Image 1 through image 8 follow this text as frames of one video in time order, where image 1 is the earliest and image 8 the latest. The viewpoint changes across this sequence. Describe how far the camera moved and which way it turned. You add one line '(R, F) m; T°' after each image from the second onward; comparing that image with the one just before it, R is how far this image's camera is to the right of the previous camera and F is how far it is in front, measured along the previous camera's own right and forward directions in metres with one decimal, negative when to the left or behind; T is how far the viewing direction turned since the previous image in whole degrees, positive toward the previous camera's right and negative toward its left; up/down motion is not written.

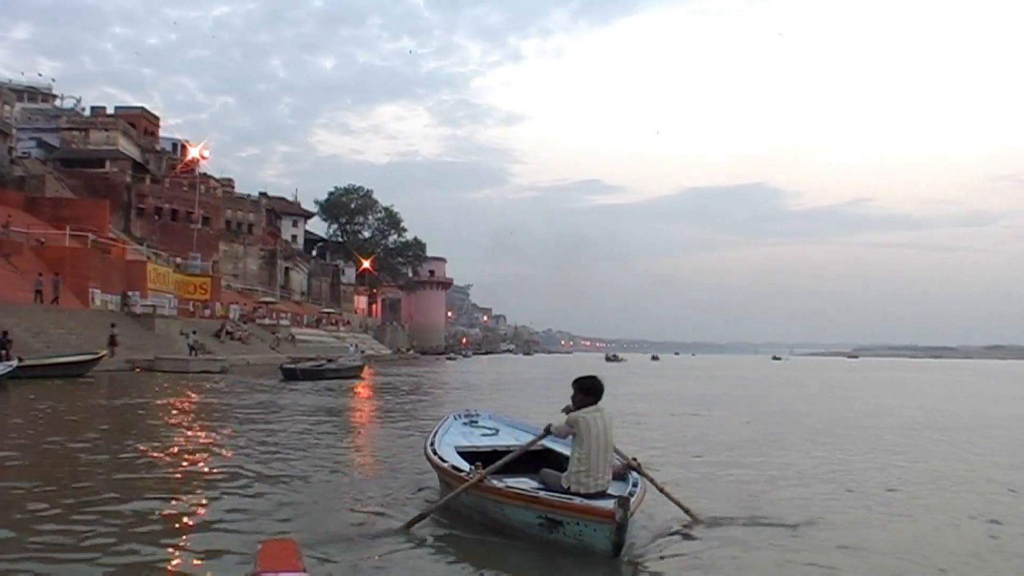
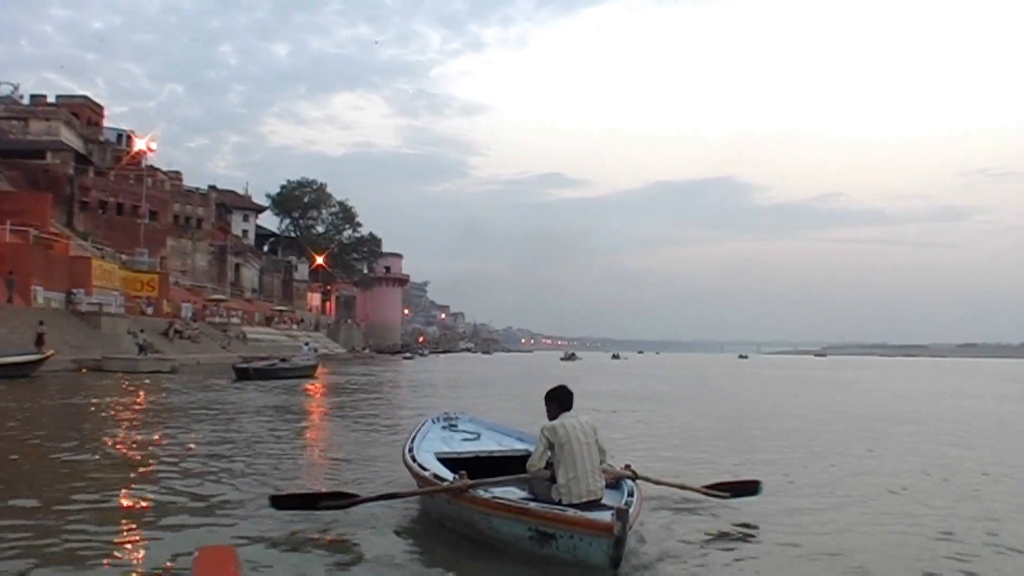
(+1.3, +0.6) m; -4°
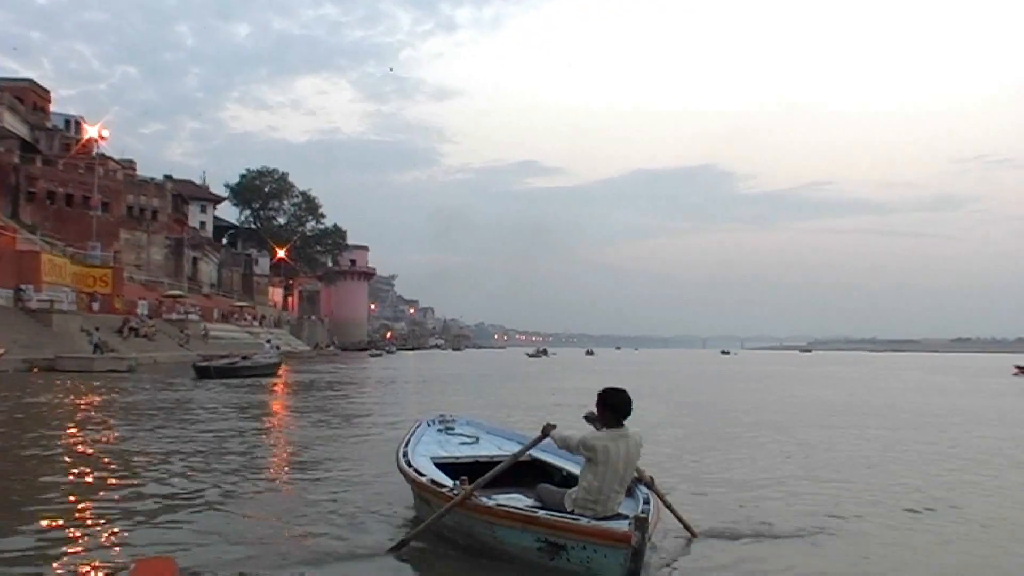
(+0.2, +0.5) m; +1°
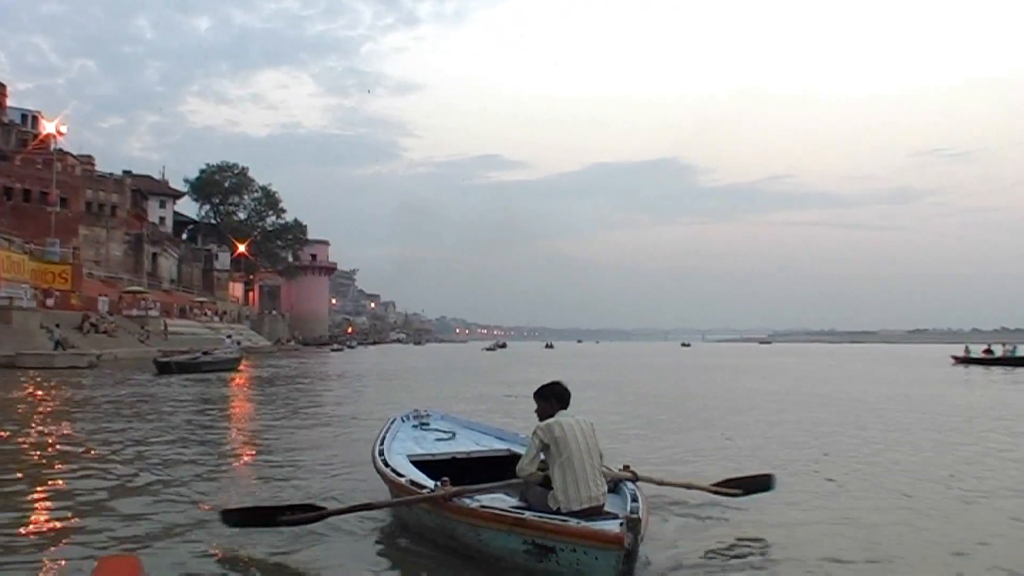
(+0.3, 0.0) m; +1°
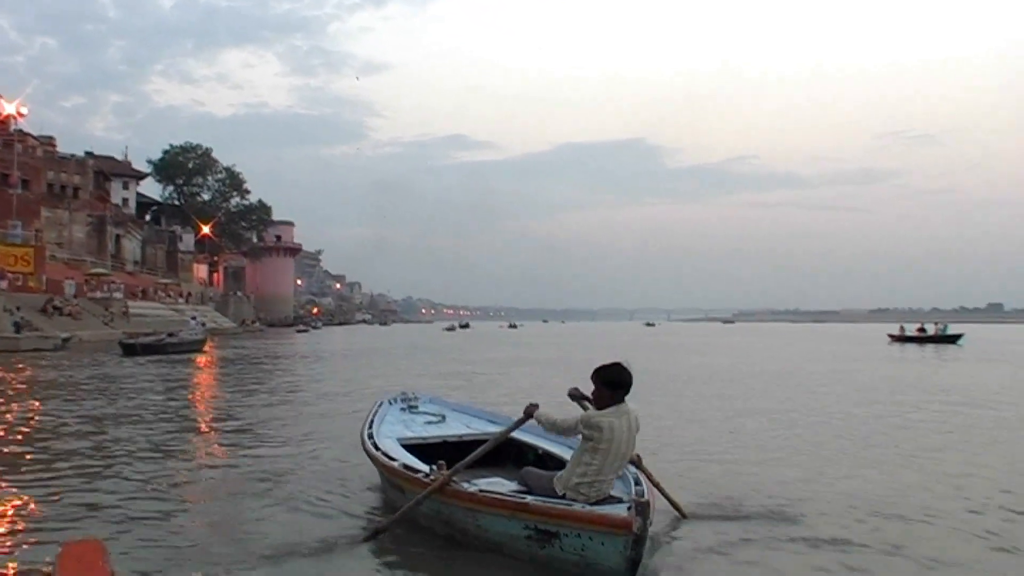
(+0.3, 0.0) m; +1°
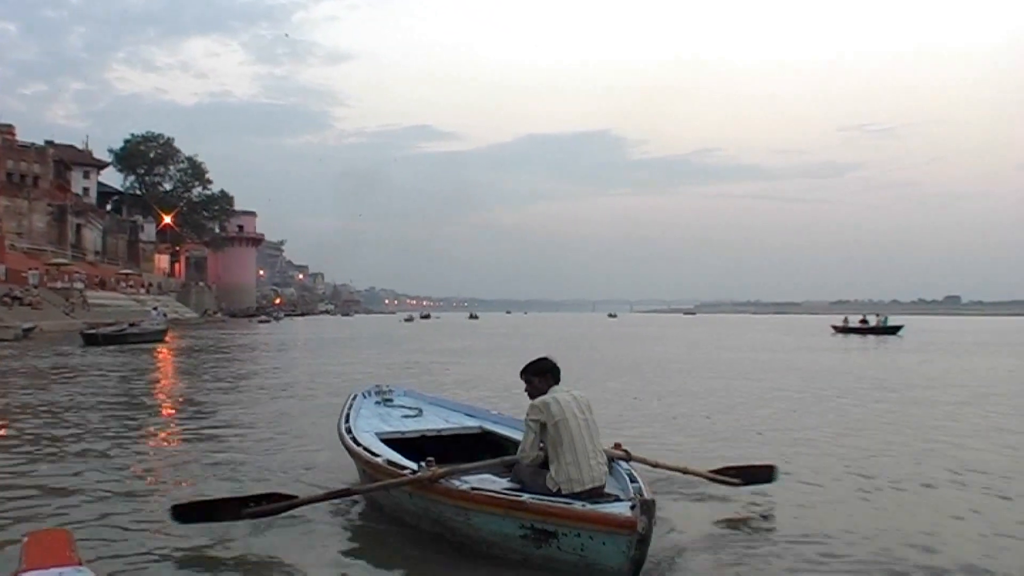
(+0.2, 0.0) m; +1°
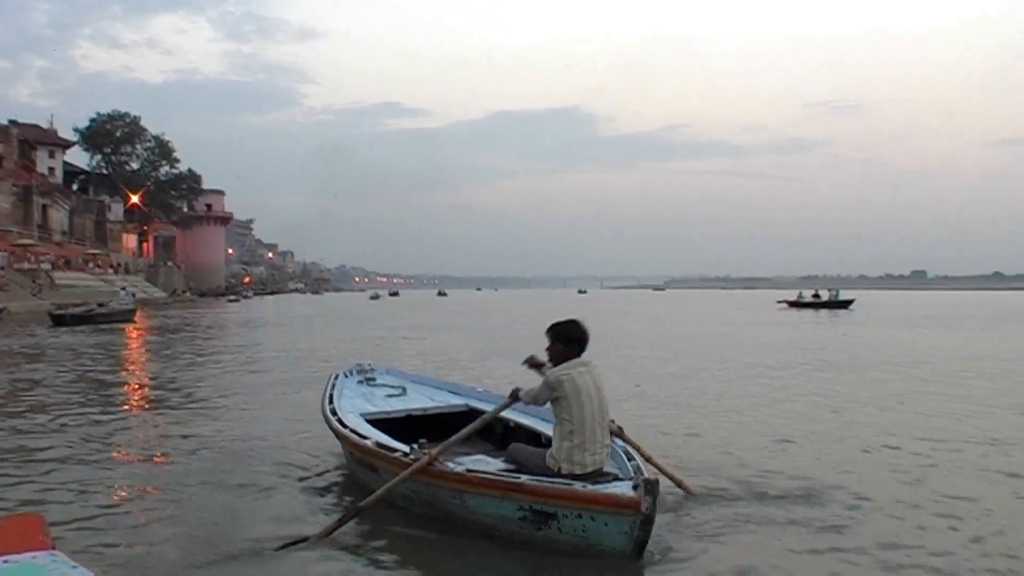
(+0.2, 0.0) m; +1°
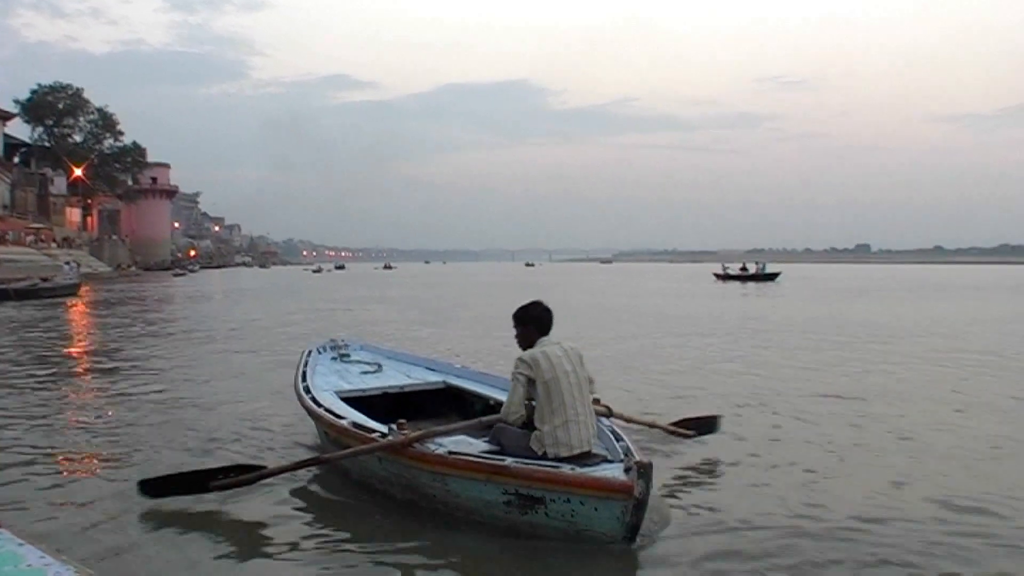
(+0.4, -0.1) m; +2°
